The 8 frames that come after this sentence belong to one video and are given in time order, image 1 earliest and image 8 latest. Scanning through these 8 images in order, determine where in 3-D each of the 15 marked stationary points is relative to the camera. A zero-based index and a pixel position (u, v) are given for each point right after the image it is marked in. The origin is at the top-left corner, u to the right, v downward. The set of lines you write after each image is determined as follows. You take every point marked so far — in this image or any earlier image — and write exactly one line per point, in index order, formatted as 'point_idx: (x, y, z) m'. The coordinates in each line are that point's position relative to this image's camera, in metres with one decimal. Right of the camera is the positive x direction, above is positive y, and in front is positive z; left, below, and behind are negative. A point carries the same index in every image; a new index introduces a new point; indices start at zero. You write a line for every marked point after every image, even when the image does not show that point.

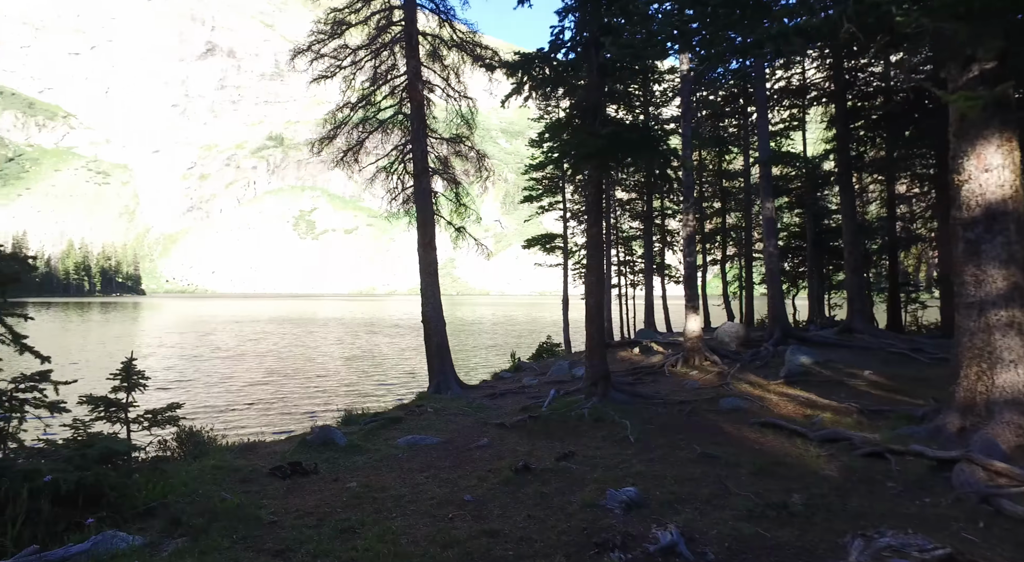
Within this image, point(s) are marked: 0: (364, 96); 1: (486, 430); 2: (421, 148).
0: (-4.1, +5.2, +18.2) m
1: (-0.5, -2.7, +11.9) m
2: (-2.4, +3.6, +17.9) m
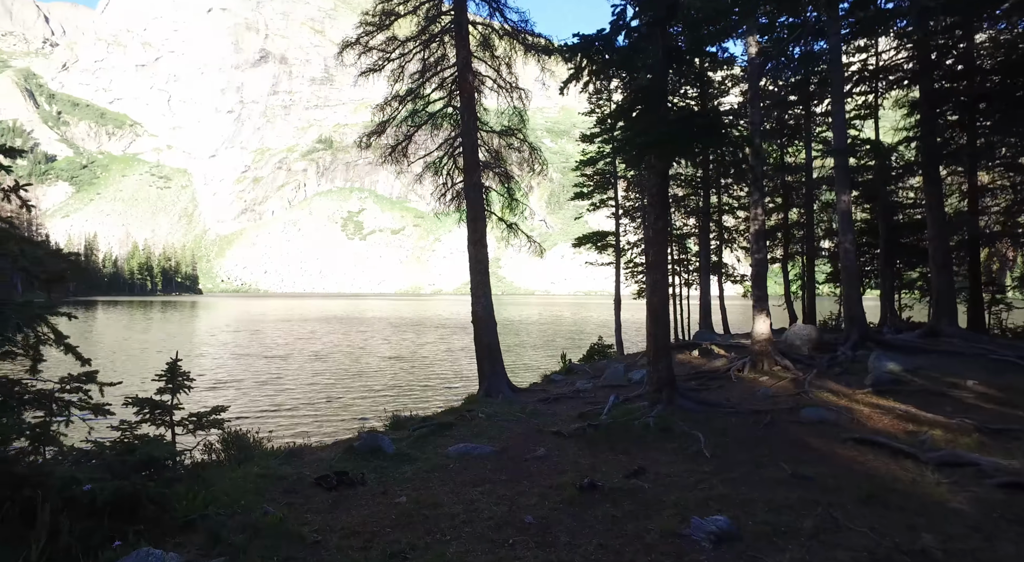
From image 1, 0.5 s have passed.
0: (-2.7, +5.2, +17.7) m
1: (+0.5, -2.7, +11.2) m
2: (-1.0, +3.6, +17.3) m
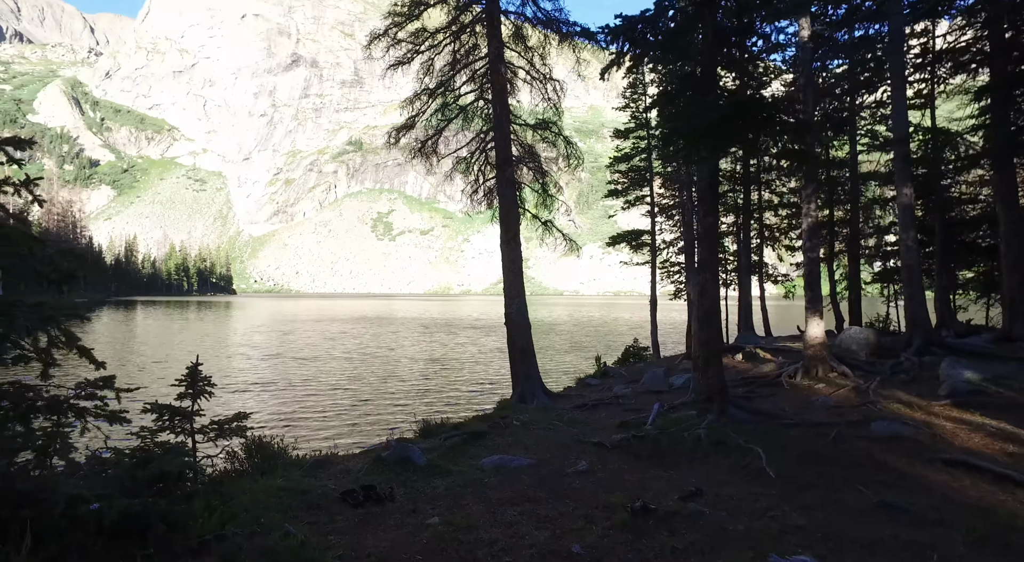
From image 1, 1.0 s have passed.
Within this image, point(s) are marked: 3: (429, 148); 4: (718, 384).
0: (-1.8, +5.2, +17.0) m
1: (+1.1, -2.7, +10.4) m
2: (-0.2, +3.6, +16.6) m
3: (-2.2, +3.6, +17.6) m
4: (+3.5, -1.7, +11.1) m
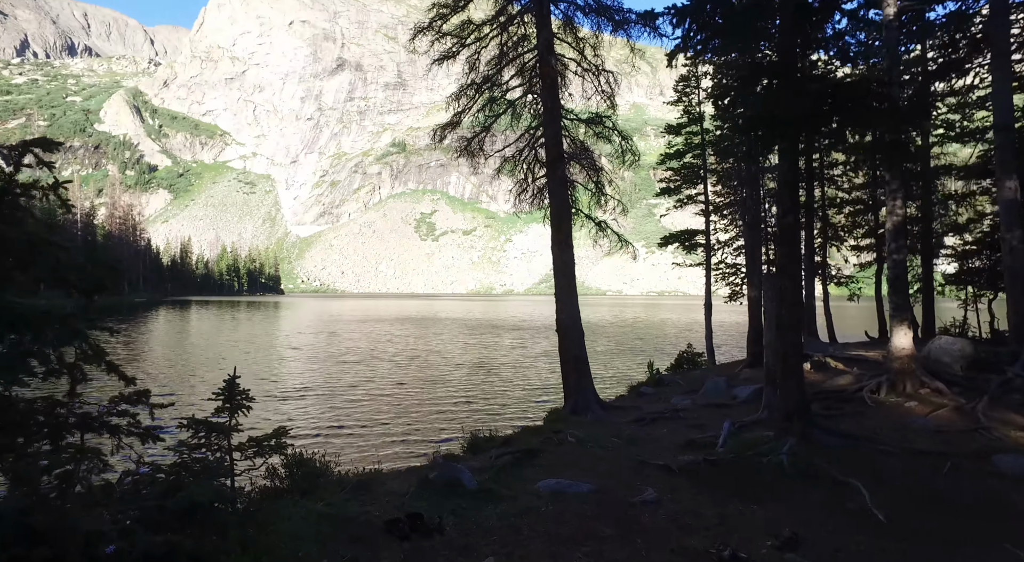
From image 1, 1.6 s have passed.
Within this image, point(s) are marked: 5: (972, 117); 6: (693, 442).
0: (-0.5, +5.1, +16.2) m
1: (+2.0, -2.8, +9.4) m
2: (+1.0, +3.5, +15.7) m
3: (-0.9, +3.5, +16.8) m
4: (+4.3, -1.8, +10.0) m
5: (+12.5, +4.5, +17.9) m
6: (+3.0, -2.7, +11.0) m
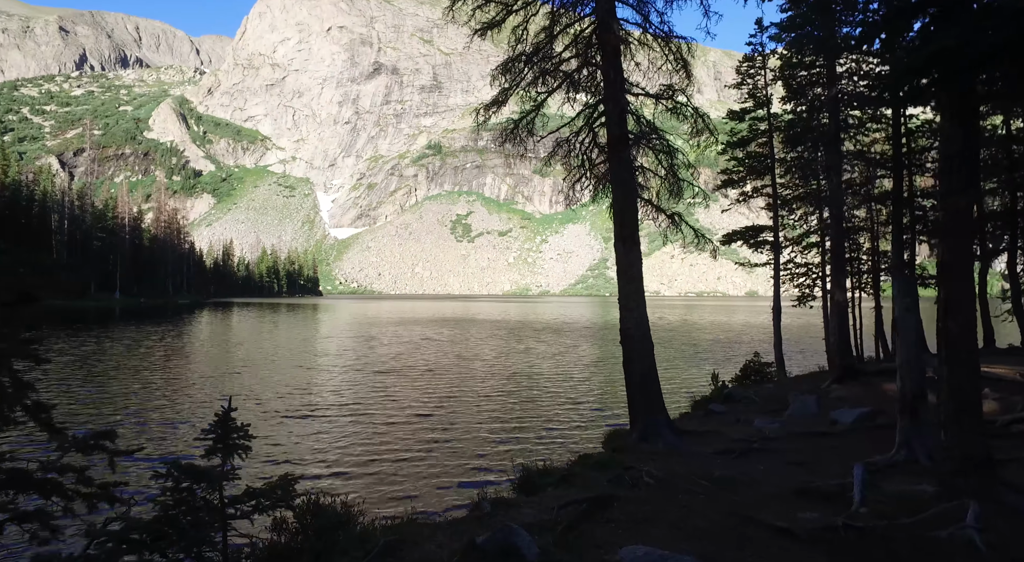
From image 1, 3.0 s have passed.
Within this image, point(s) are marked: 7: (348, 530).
0: (+0.6, +5.0, +14.0) m
1: (+2.7, -2.8, +7.0) m
2: (+2.1, +3.5, +13.3) m
3: (+0.3, +3.4, +14.6) m
4: (+5.2, -1.9, +7.4) m
5: (+13.7, +4.4, +15.0) m
6: (+3.9, -2.7, +8.6) m
7: (-2.1, -3.2, +8.4) m
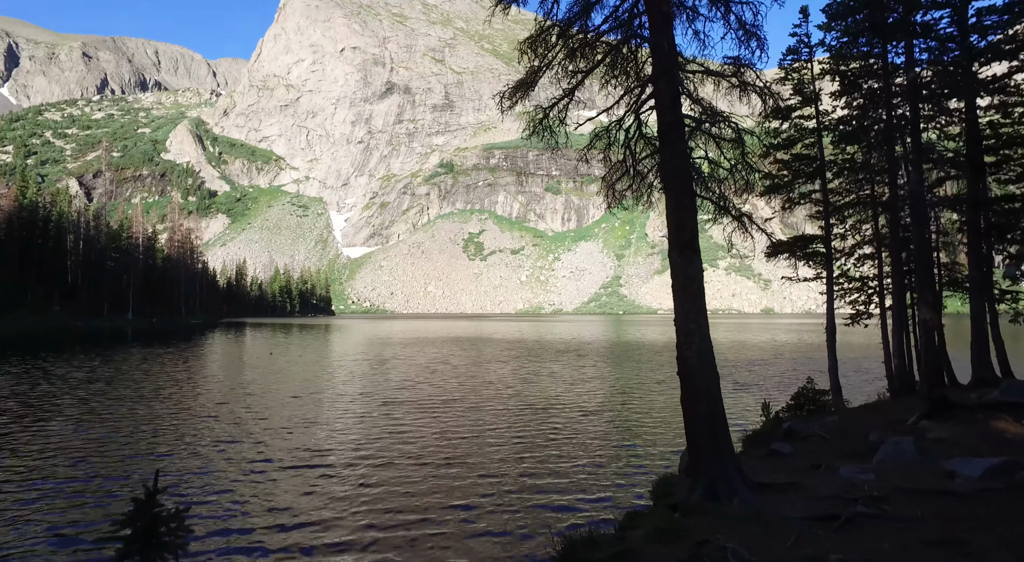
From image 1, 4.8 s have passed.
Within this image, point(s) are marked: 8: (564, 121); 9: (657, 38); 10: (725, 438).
0: (+1.1, +4.7, +11.6) m
1: (+3.2, -2.9, +4.4) m
2: (+2.7, +3.2, +10.9) m
3: (+0.8, +3.1, +12.2) m
4: (+5.6, -2.0, +4.8) m
5: (+14.3, +4.2, +12.4) m
6: (+4.4, -2.9, +6.0) m
7: (-1.7, -3.3, +5.9) m
8: (+0.9, +3.0, +12.3) m
9: (+2.5, +4.2, +11.4) m
10: (+3.4, -2.6, +10.6) m
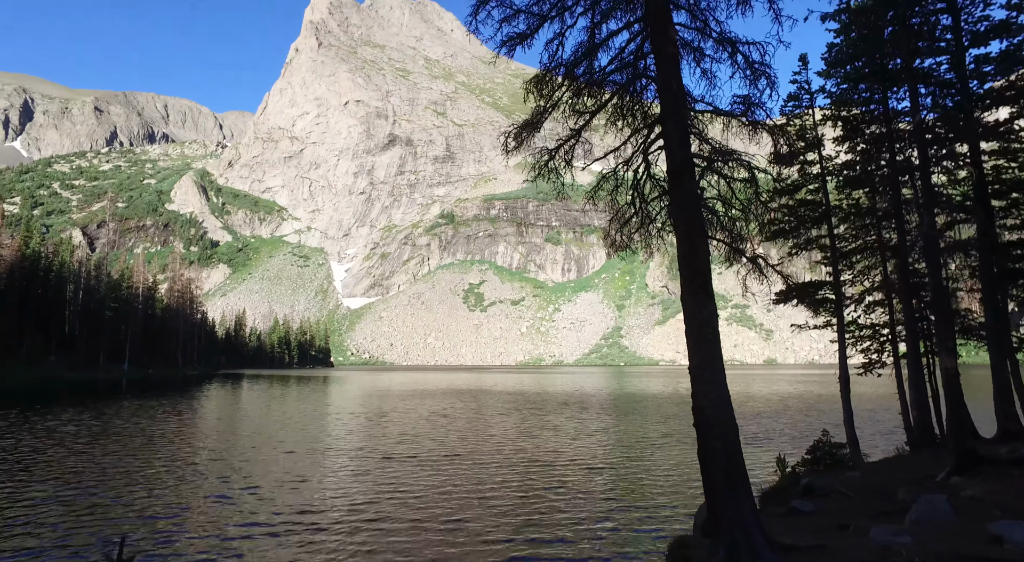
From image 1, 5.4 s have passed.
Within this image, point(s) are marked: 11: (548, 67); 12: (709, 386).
0: (+1.2, +3.9, +11.3) m
1: (+3.2, -3.1, +3.6) m
2: (+2.7, +2.5, +10.5) m
3: (+0.9, +2.3, +11.8) m
4: (+5.7, -2.2, +4.0) m
5: (+14.3, +3.3, +12.0) m
6: (+4.4, -3.2, +5.1) m
7: (-1.6, -3.6, +5.0) m
8: (+1.0, +2.2, +11.9) m
9: (+2.6, +3.4, +11.1) m
10: (+3.5, -3.2, +9.7) m
11: (+0.6, +3.8, +11.7) m
12: (+2.9, -1.6, +10.0) m
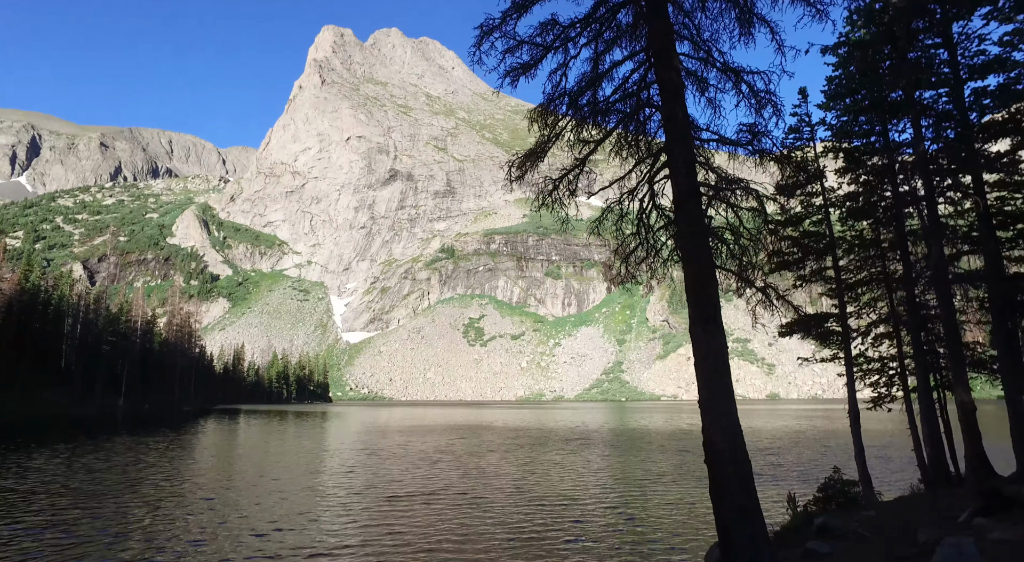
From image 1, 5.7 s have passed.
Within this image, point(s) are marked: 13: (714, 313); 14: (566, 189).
0: (+1.2, +3.5, +11.1) m
1: (+3.2, -3.2, +3.0) m
2: (+2.7, +2.0, +10.2) m
3: (+0.9, +1.8, +11.5) m
4: (+5.7, -2.3, +3.5) m
5: (+14.4, +2.8, +11.8) m
6: (+4.4, -3.3, +4.5) m
7: (-1.6, -3.7, +4.4) m
8: (+1.0, +1.7, +11.6) m
9: (+2.6, +2.9, +10.9) m
10: (+3.5, -3.6, +9.1) m
11: (+0.6, +3.3, +11.5) m
12: (+2.9, -2.0, +9.4) m
13: (+3.0, -0.4, +9.7) m
14: (+0.9, +1.8, +11.5) m
